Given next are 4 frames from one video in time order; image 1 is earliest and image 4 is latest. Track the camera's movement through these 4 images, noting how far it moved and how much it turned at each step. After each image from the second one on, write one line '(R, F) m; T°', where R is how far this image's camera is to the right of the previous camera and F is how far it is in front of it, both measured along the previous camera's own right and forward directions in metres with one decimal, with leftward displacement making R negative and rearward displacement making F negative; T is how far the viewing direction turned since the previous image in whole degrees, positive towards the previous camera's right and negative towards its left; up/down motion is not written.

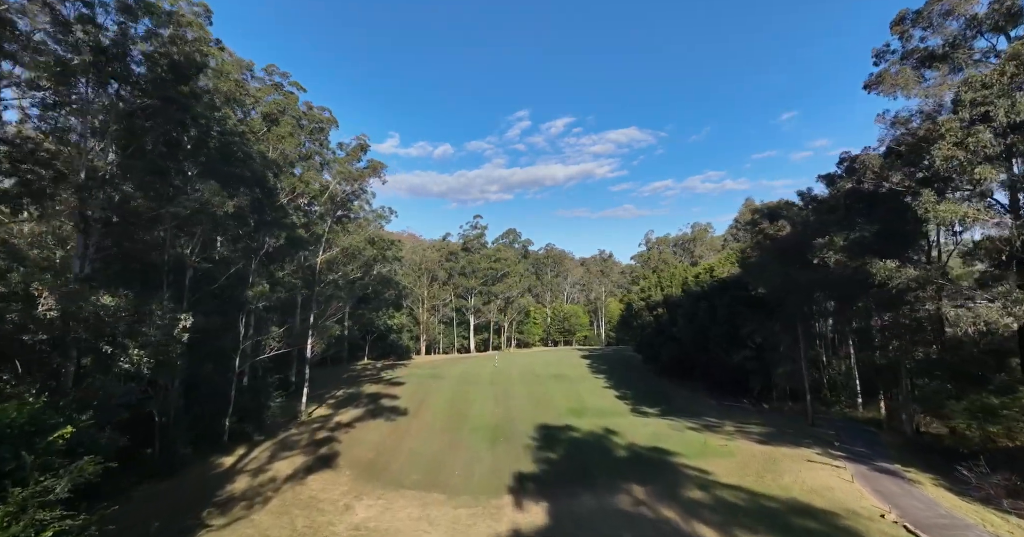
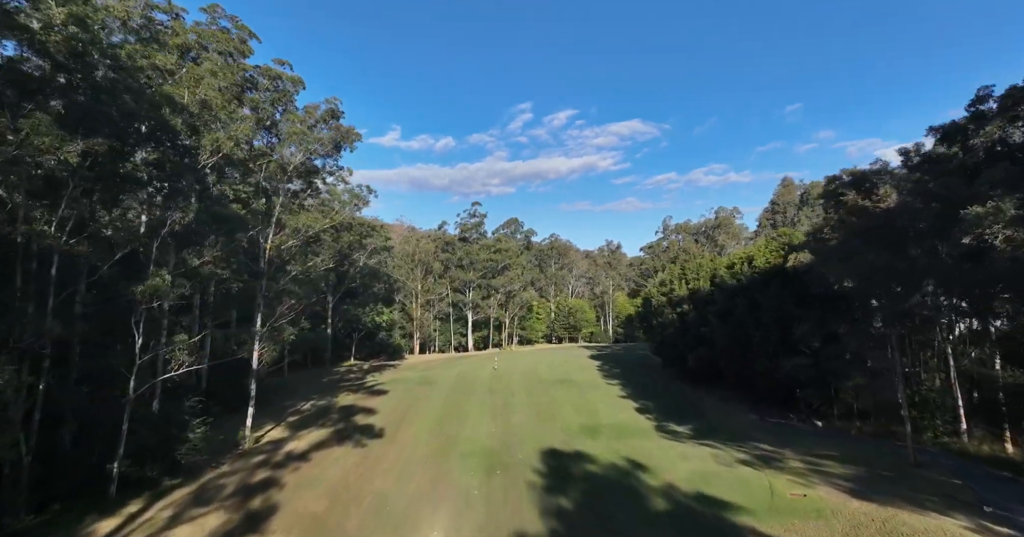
(+0.1, +4.8) m; 0°
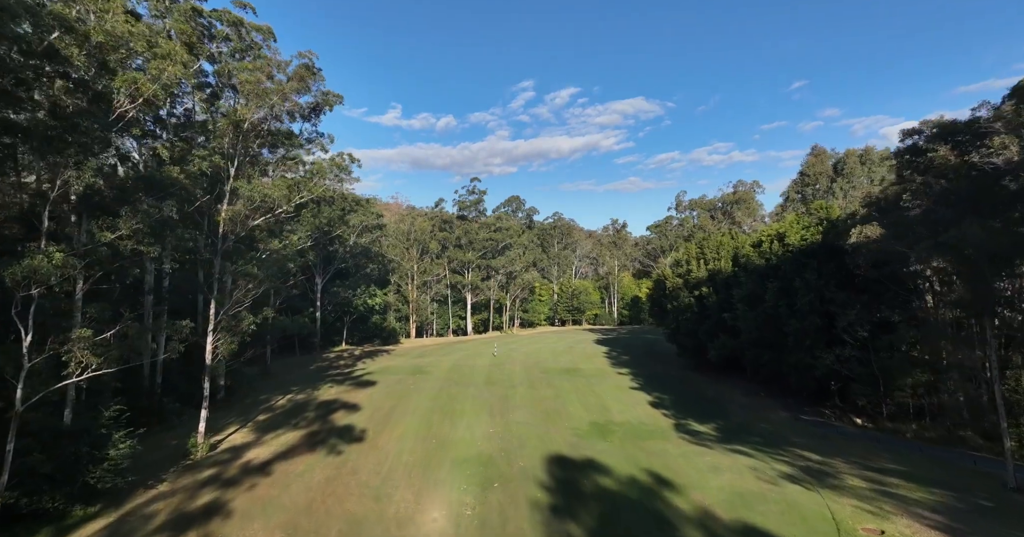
(+0.1, +2.9) m; 0°
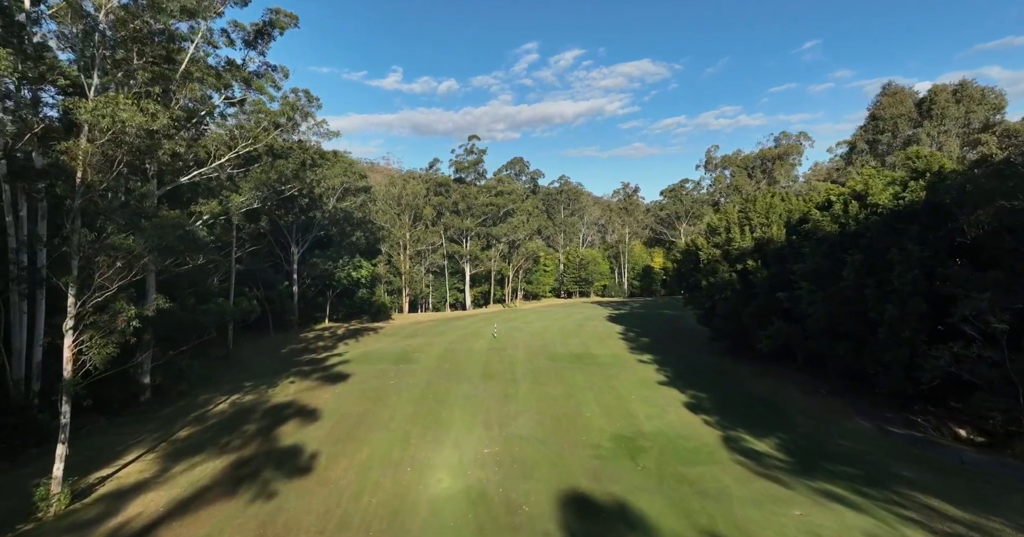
(+0.1, +5.1) m; 0°
